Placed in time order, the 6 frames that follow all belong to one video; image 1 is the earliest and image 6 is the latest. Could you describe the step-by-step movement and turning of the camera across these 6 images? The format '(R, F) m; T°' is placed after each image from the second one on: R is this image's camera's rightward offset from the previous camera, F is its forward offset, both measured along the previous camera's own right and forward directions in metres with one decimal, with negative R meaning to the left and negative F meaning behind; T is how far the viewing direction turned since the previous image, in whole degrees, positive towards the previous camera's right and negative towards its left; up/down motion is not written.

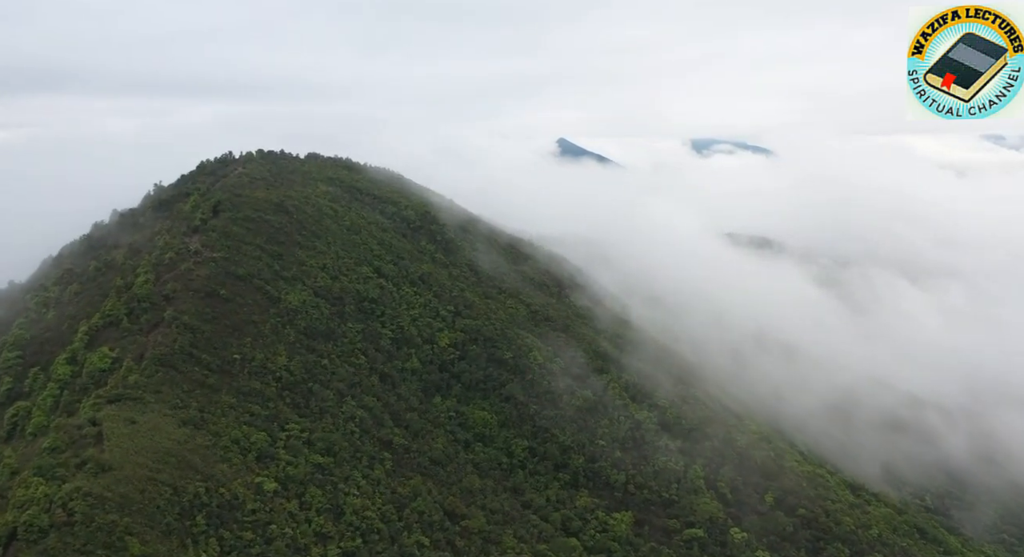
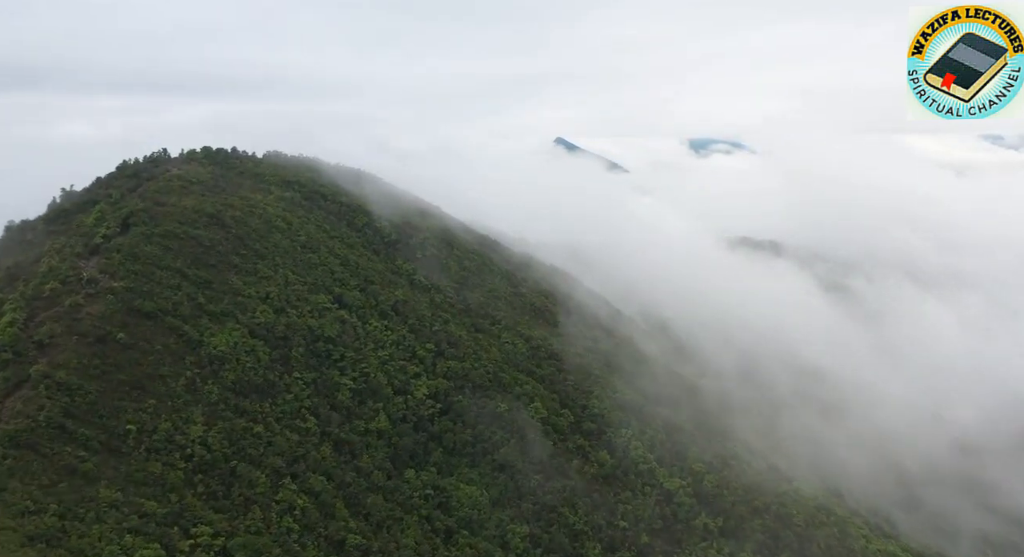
(+0.2, +11.1) m; 0°
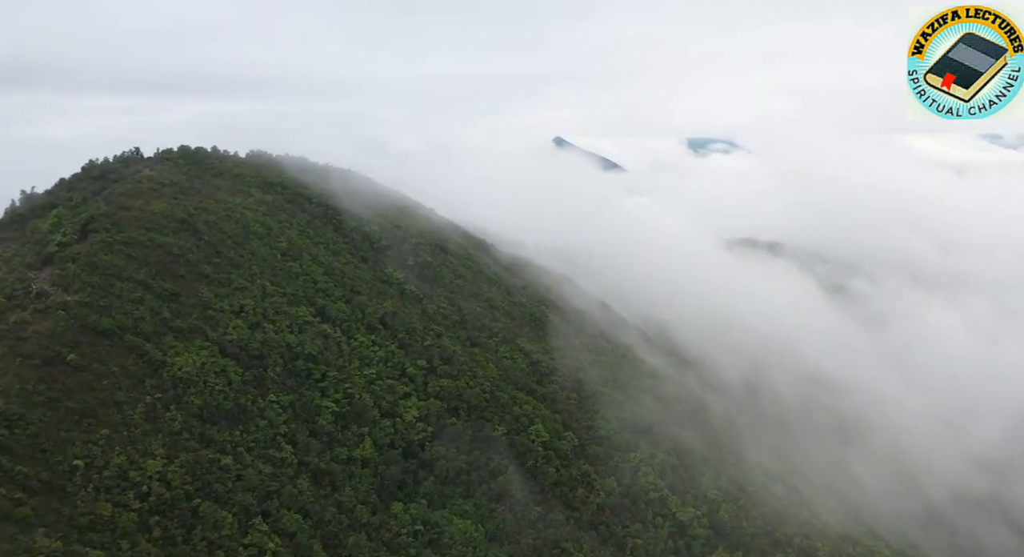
(+0.1, +3.6) m; 0°
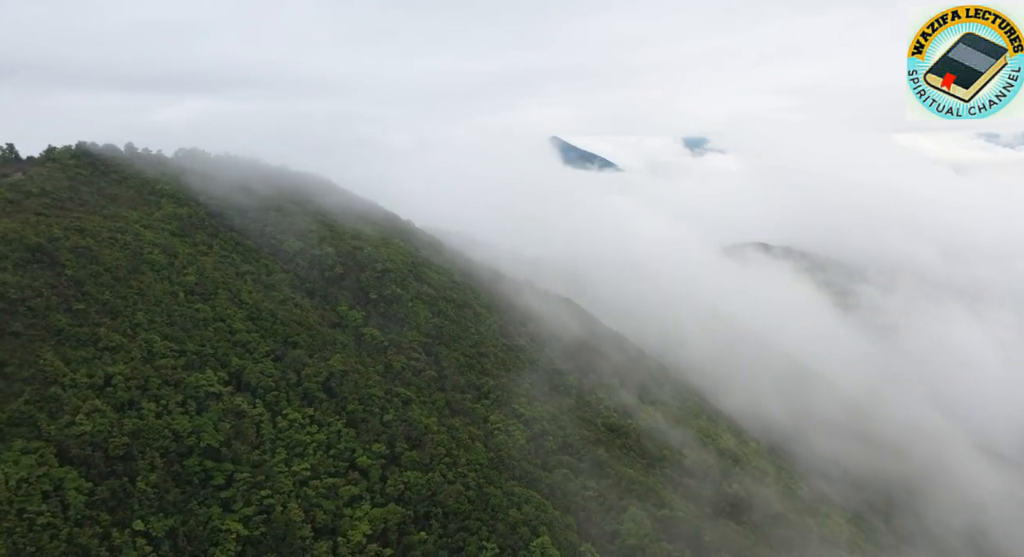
(+0.2, +11.5) m; 0°
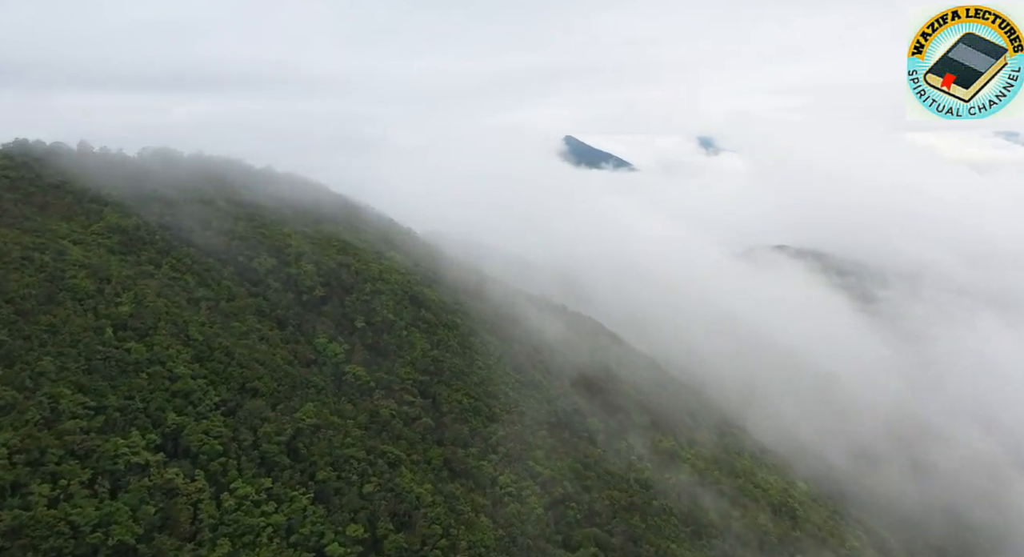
(-0.6, +6.1) m; 0°
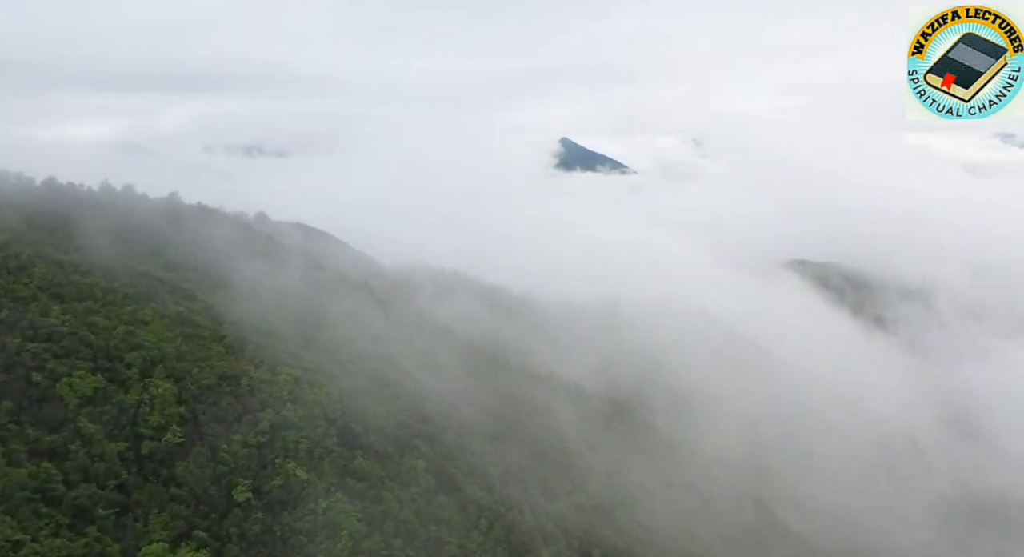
(+0.1, +13.2) m; 0°
